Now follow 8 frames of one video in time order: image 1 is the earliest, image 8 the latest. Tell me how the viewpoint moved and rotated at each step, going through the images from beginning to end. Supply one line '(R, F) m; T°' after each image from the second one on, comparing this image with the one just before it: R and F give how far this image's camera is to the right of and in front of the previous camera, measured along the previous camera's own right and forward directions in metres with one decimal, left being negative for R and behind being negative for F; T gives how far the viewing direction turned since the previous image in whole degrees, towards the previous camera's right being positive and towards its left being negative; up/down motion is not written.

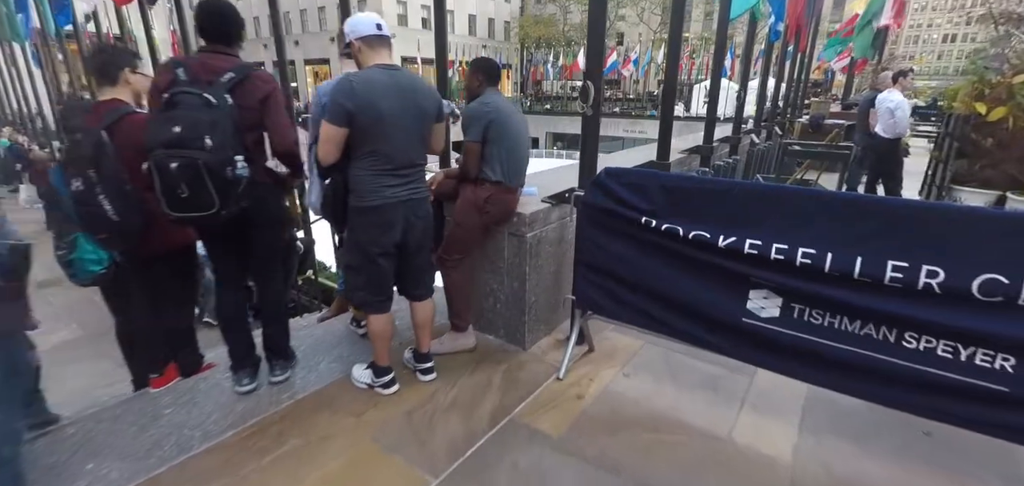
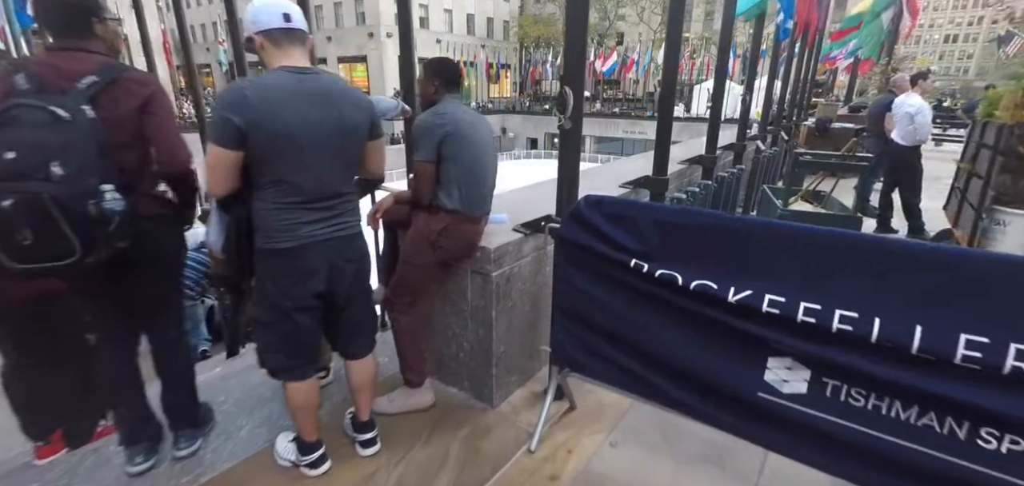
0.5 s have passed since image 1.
(+0.2, +0.6) m; 0°
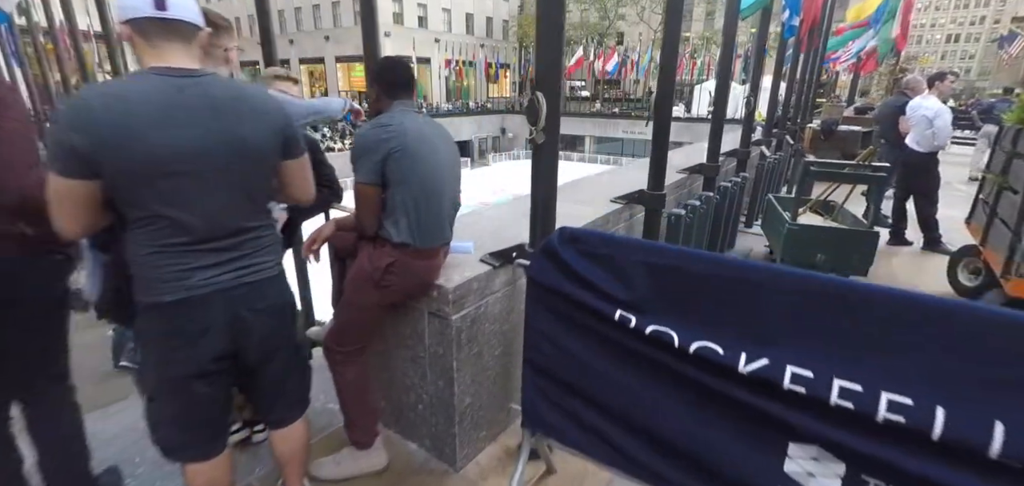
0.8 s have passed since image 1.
(+0.2, +0.5) m; 0°
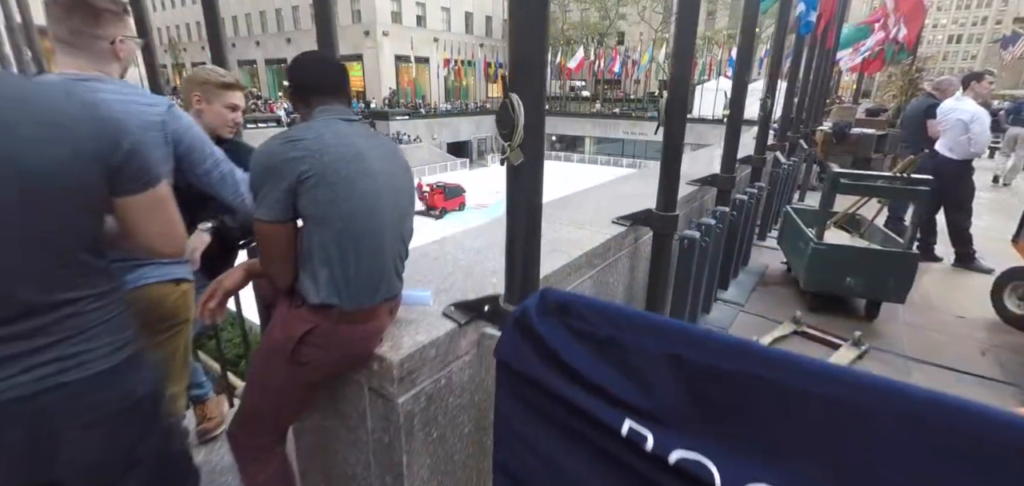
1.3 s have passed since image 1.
(+0.1, +0.6) m; 0°
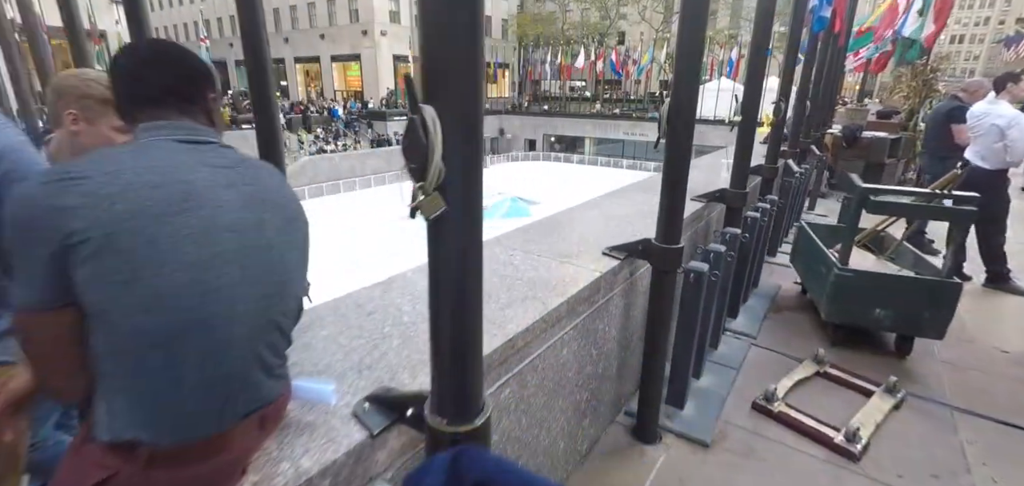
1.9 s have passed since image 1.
(+0.2, +0.6) m; 0°
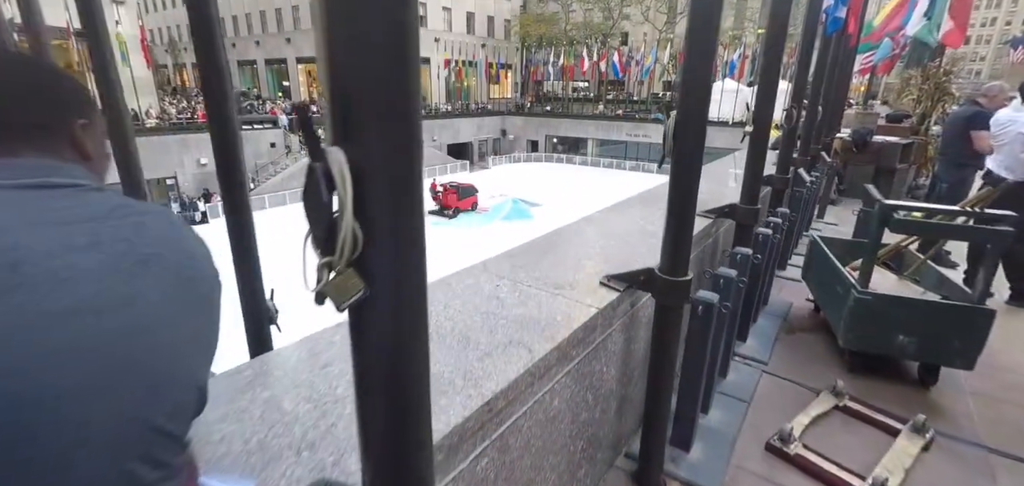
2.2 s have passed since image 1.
(+0.1, +0.3) m; 0°
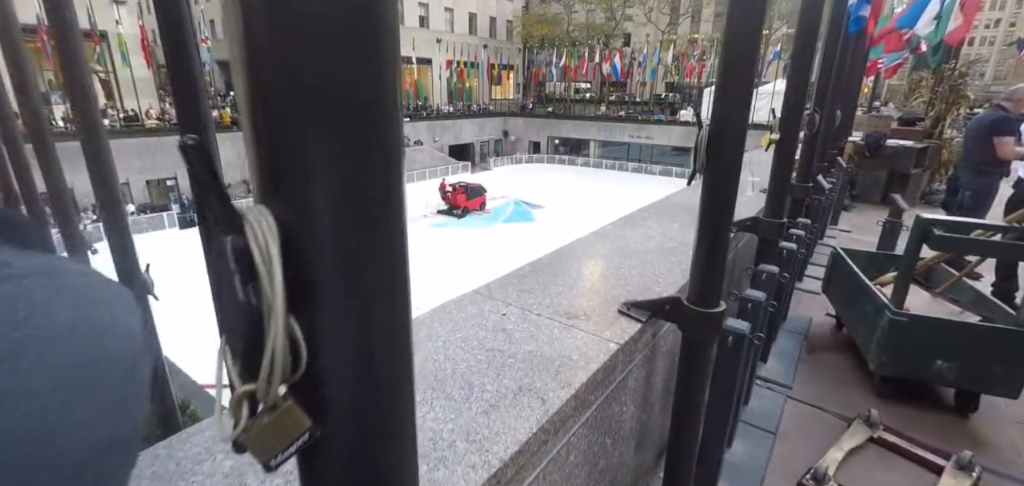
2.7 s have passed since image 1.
(0.0, +0.3) m; 0°
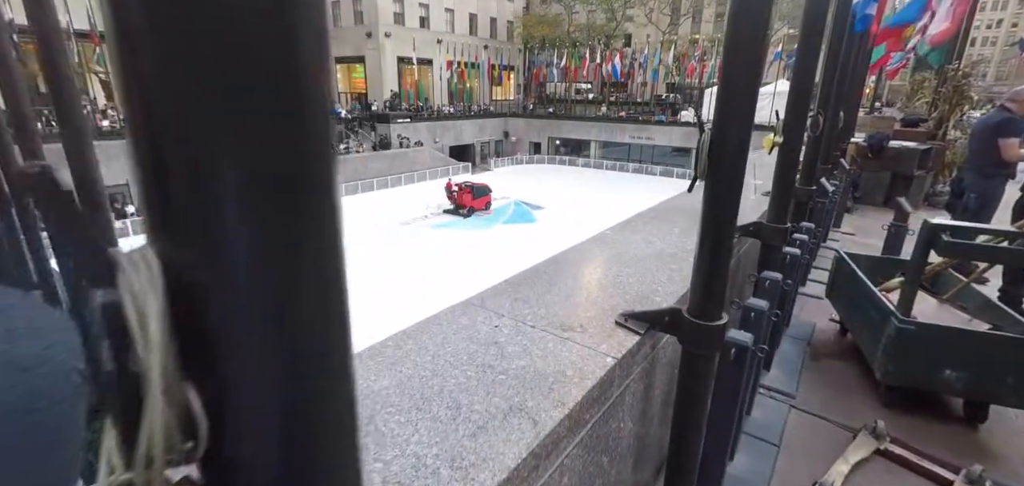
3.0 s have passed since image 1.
(0.0, +0.1) m; 0°
